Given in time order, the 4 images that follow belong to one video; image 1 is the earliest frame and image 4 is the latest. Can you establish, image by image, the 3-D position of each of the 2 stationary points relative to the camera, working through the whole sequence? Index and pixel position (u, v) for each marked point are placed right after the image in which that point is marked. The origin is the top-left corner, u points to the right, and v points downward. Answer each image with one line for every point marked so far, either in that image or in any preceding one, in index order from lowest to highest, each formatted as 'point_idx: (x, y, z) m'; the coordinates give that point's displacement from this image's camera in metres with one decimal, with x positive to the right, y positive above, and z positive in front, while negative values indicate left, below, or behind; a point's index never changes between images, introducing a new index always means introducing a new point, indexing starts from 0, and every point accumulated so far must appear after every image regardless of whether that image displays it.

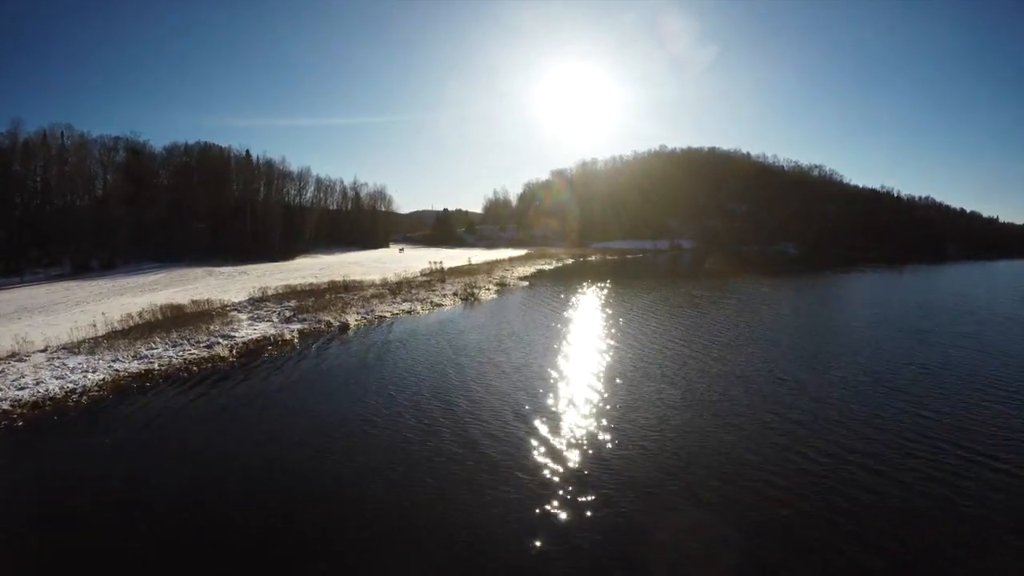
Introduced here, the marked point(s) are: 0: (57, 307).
0: (-18.5, -0.8, +19.6) m
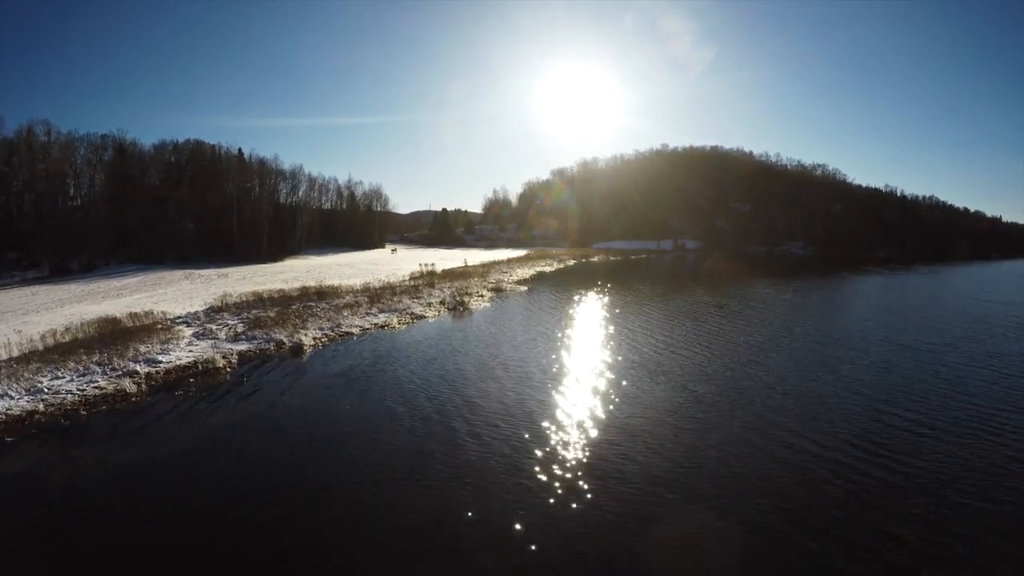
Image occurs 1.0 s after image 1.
0: (-18.5, -0.9, +18.0) m
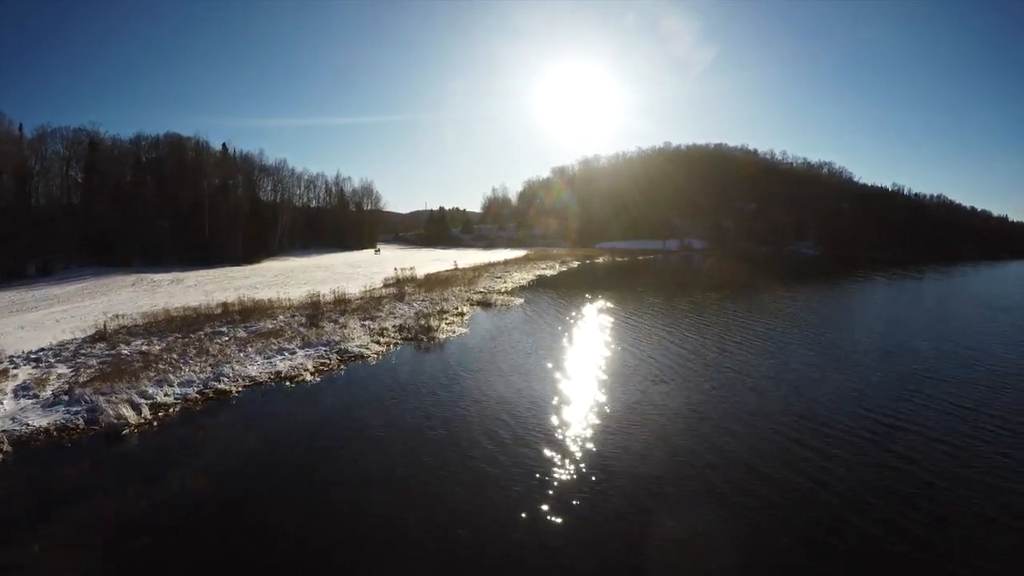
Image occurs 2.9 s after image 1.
0: (-18.7, -1.2, +15.2) m
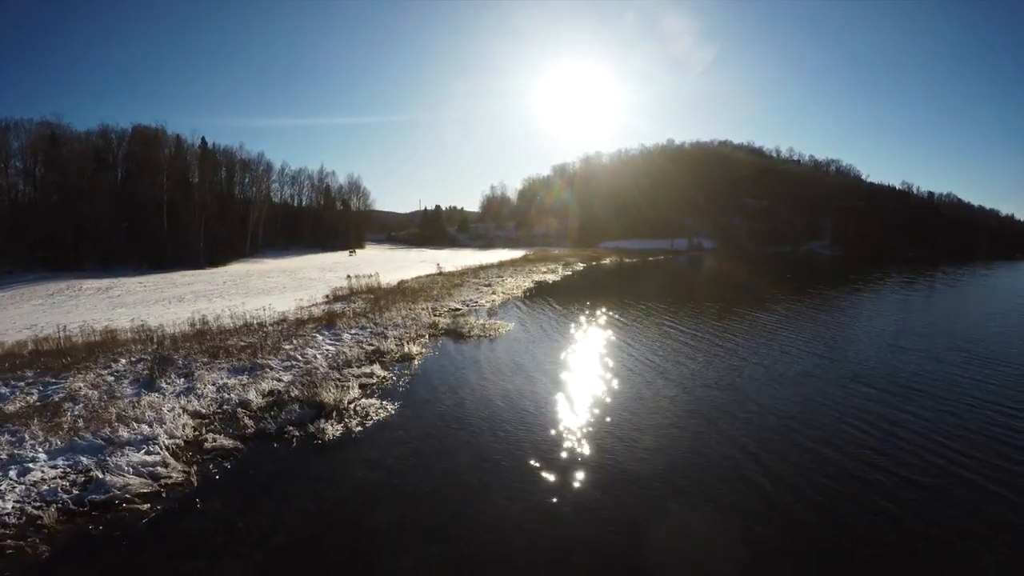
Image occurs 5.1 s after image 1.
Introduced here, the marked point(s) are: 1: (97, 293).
0: (-18.9, -1.6, +12.0) m
1: (-15.7, -0.2, +18.5) m
